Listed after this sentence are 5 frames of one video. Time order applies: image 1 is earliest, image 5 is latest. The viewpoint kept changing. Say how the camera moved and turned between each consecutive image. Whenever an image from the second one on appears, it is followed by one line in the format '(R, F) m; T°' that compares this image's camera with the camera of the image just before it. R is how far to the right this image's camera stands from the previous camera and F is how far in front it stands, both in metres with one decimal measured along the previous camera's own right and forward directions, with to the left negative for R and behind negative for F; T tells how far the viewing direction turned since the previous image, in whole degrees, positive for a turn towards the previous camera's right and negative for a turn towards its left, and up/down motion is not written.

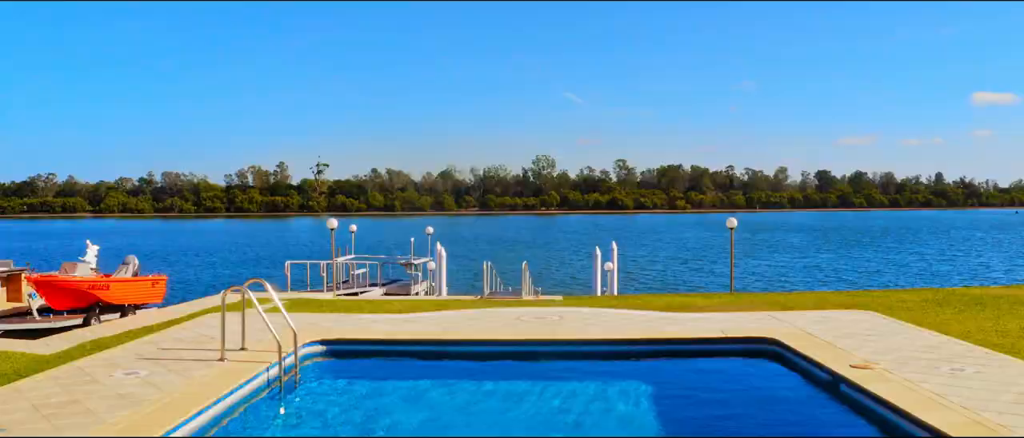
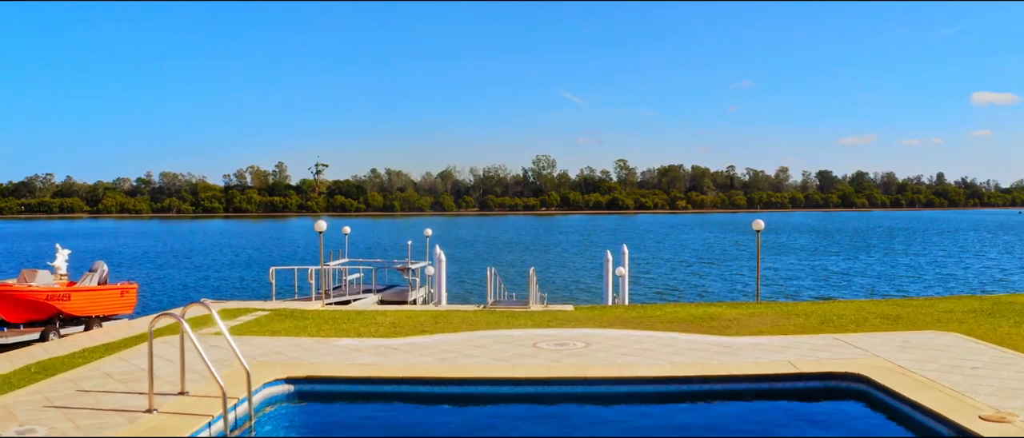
(-0.1, +1.3) m; 0°
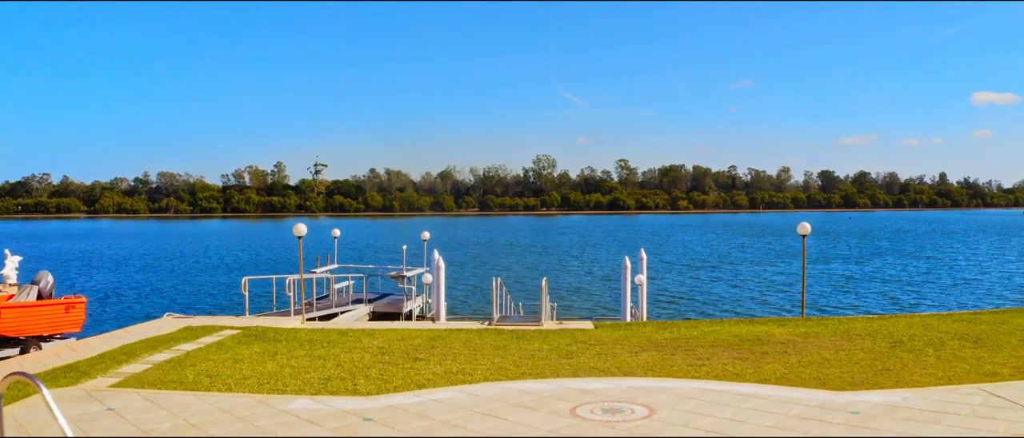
(-0.2, +1.8) m; 0°
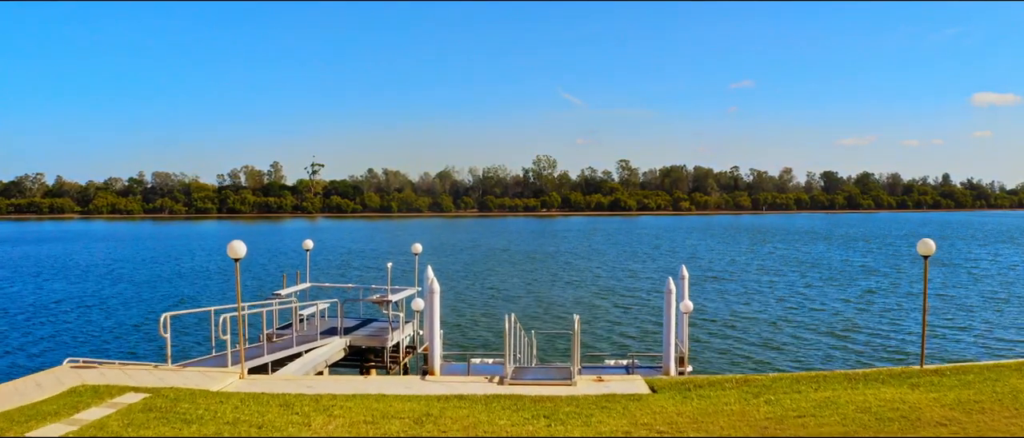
(-0.3, +3.2) m; 0°
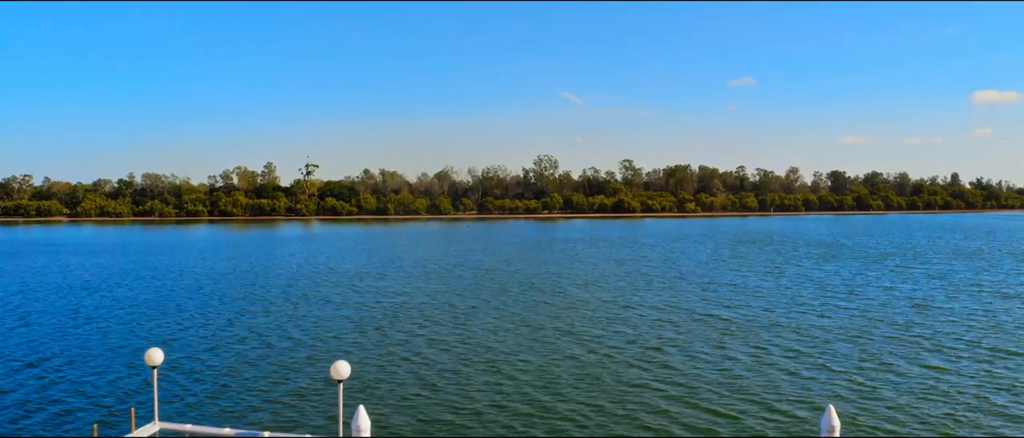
(-0.1, +6.5) m; 0°
